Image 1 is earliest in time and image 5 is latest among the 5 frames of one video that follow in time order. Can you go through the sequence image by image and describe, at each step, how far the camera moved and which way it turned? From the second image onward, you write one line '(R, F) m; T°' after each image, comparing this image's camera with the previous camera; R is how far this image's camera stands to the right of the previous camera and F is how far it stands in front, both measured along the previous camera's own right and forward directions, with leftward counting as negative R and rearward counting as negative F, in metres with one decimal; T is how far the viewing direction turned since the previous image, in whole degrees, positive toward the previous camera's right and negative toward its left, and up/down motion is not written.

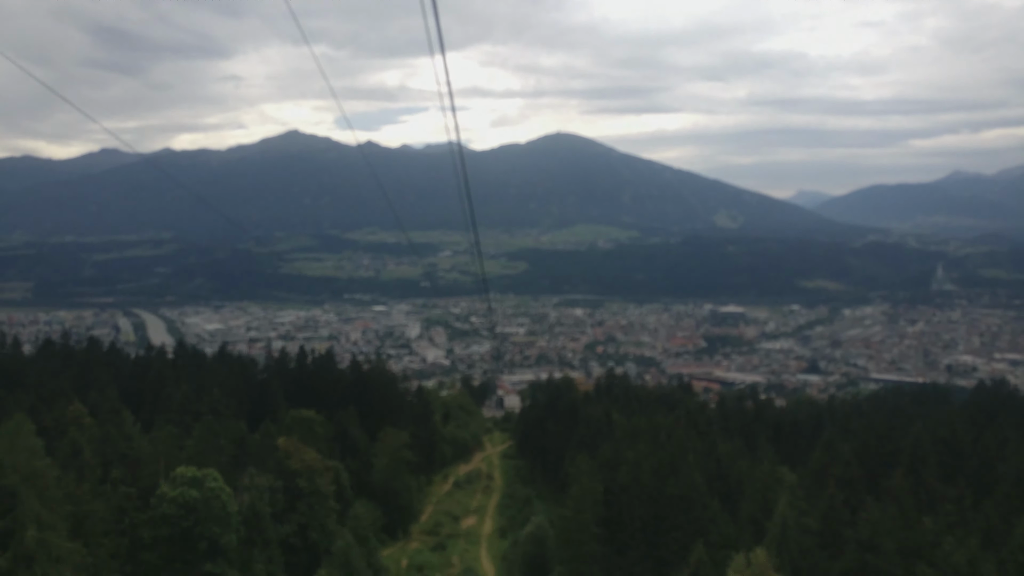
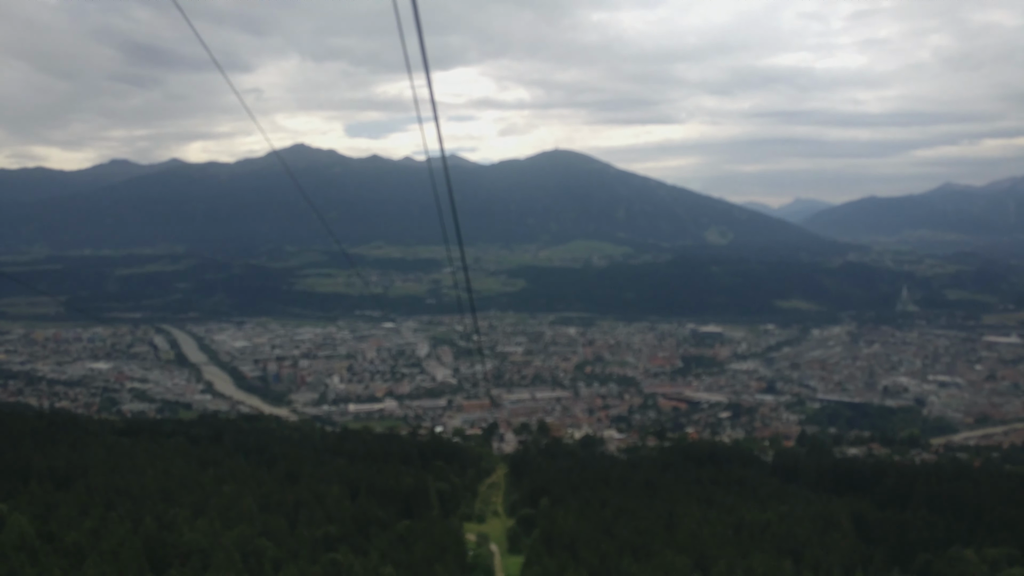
(0.0, -3.7) m; 0°
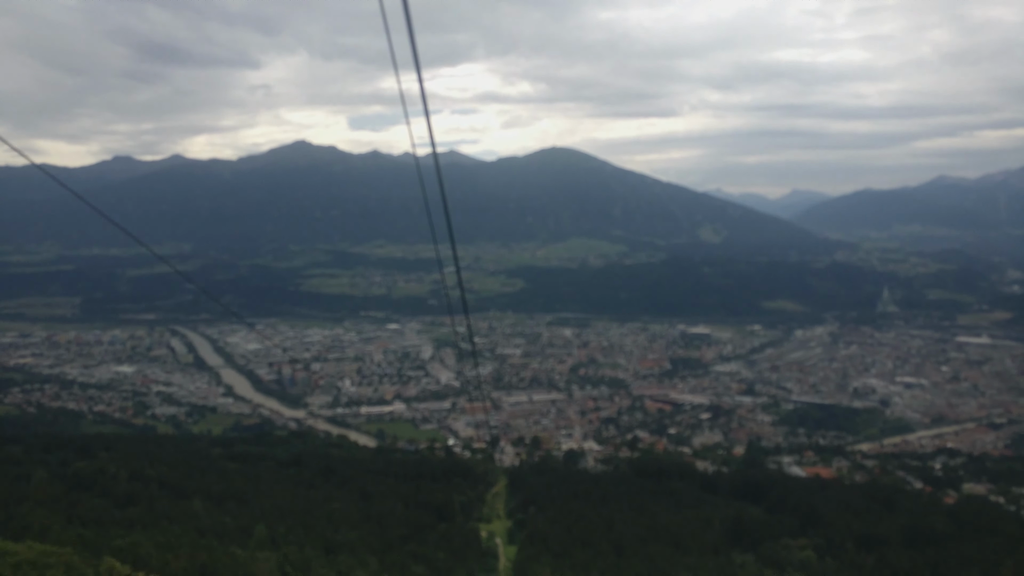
(0.0, -2.1) m; 0°
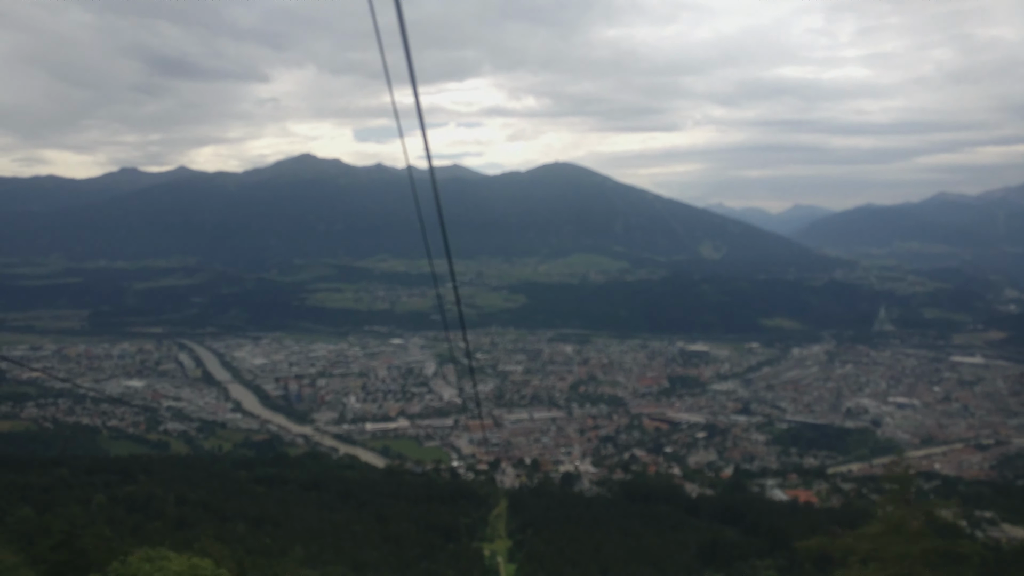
(0.0, -0.8) m; 0°
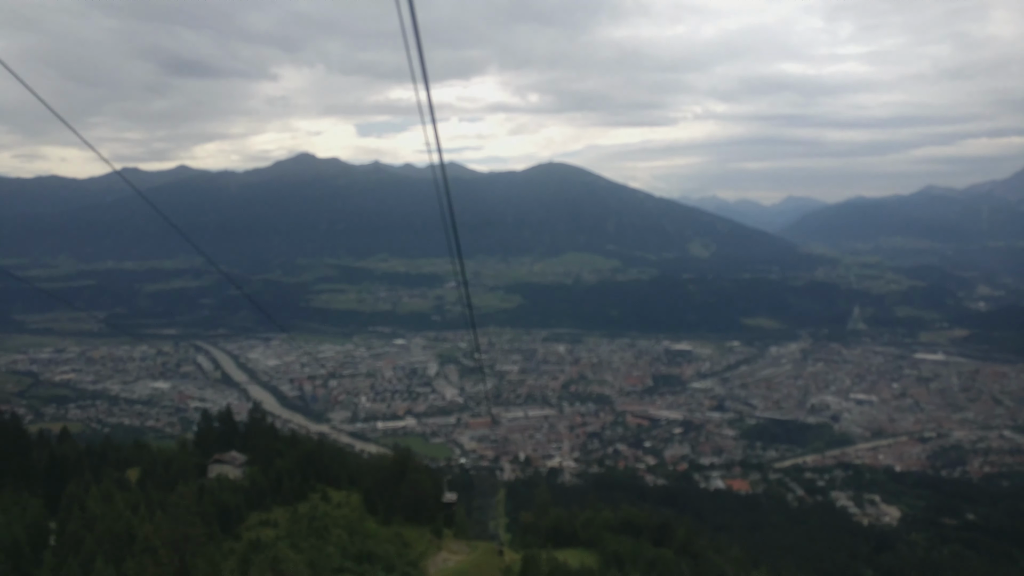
(0.0, -3.0) m; 0°
